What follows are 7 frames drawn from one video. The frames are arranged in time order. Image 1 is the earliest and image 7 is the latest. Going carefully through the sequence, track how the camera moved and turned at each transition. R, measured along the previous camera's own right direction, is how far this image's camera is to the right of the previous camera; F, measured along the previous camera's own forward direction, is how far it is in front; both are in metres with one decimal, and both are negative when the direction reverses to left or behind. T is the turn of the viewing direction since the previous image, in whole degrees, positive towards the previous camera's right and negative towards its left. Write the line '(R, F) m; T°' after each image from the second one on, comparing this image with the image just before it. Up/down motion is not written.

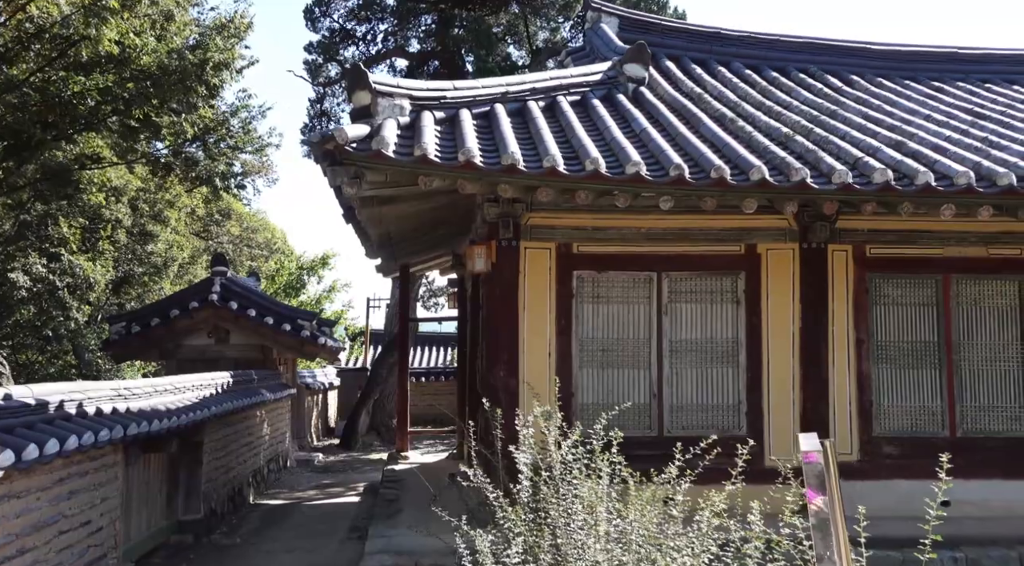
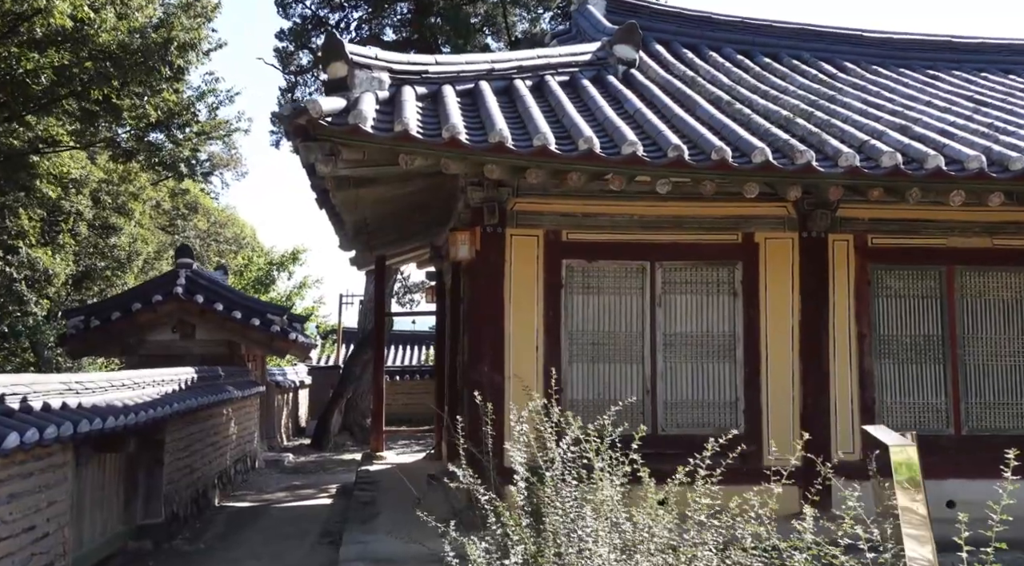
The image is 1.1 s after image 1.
(-0.1, +0.4) m; +2°
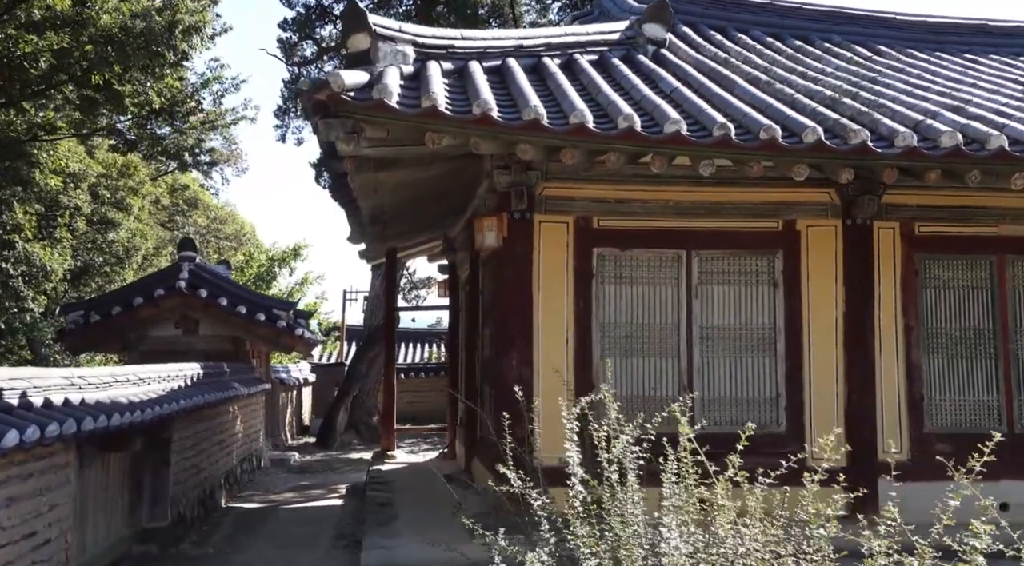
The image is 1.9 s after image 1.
(-0.2, +0.4) m; 0°
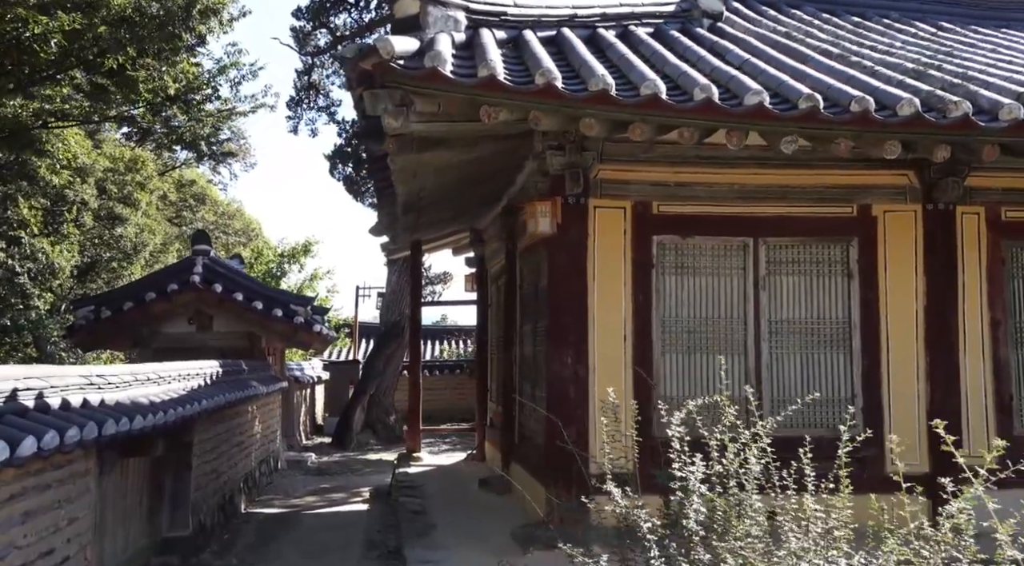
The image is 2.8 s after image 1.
(-0.3, +0.5) m; 0°
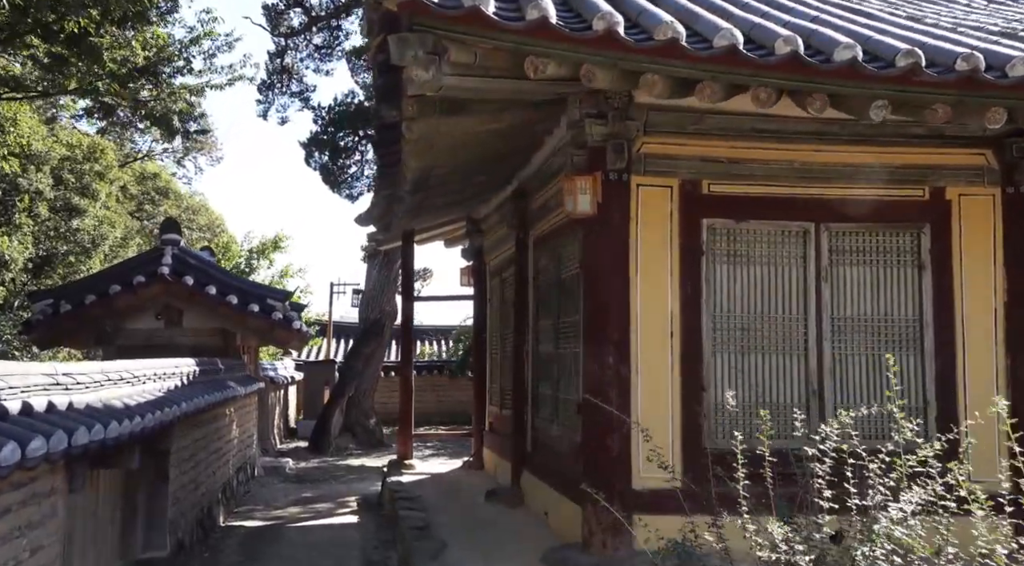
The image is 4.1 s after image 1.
(-0.4, +0.8) m; +2°
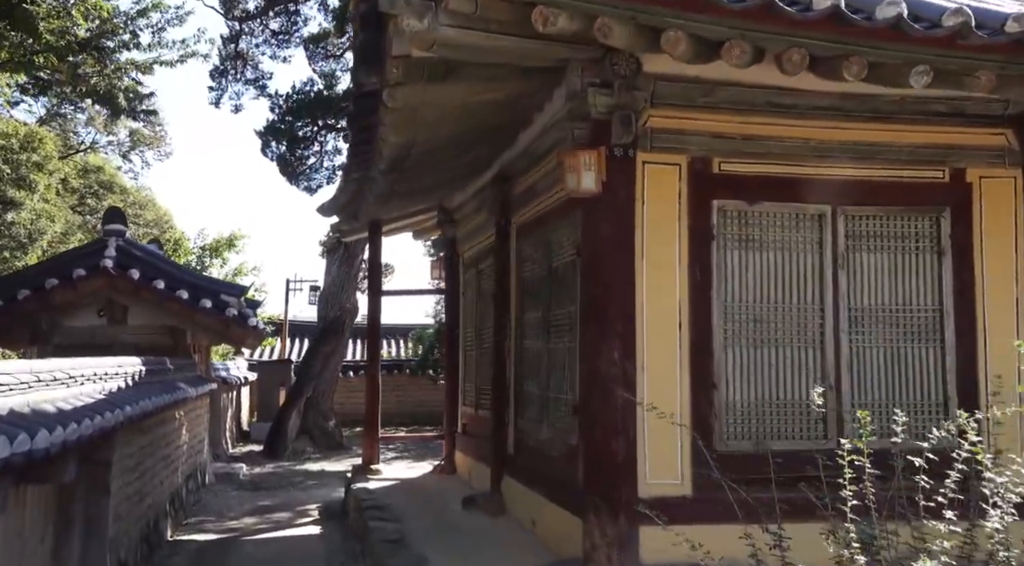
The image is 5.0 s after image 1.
(-0.2, +0.5) m; +3°
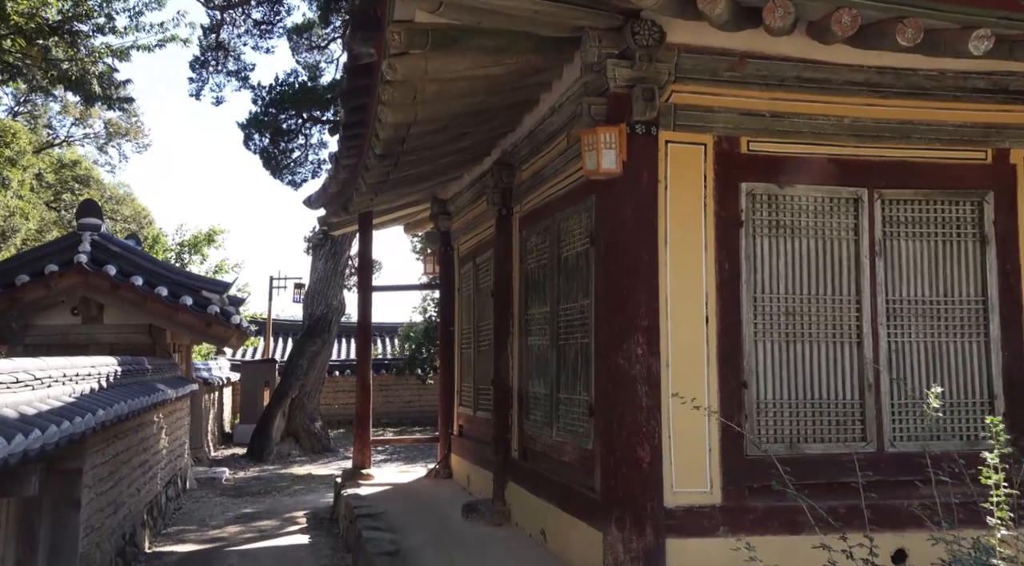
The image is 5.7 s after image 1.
(-0.1, +0.4) m; +1°
